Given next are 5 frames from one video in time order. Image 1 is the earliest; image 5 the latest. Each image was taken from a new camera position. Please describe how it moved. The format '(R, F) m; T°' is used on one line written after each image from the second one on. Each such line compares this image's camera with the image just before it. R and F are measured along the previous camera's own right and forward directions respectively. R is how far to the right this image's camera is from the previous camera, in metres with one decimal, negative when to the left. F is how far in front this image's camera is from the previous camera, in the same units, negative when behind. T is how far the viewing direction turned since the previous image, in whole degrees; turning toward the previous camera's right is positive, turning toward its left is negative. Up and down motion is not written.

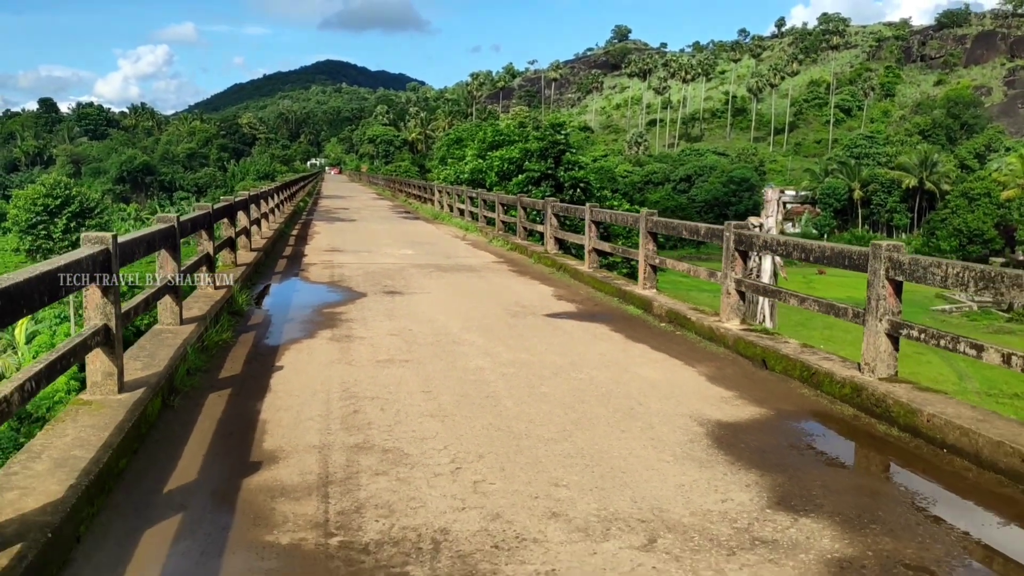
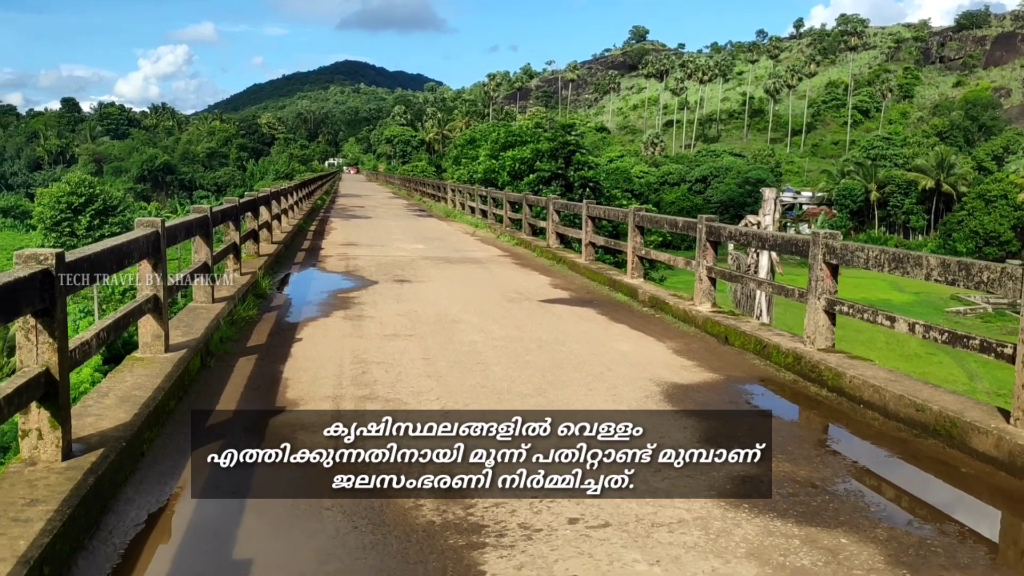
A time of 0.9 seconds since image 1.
(+0.2, -0.8) m; -1°
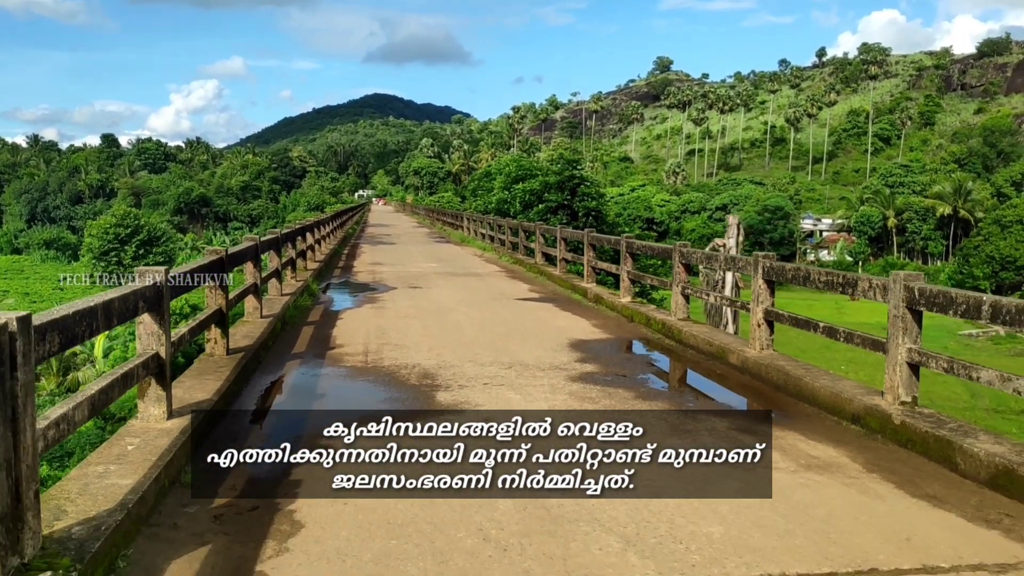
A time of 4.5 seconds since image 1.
(+0.7, -3.3) m; -2°
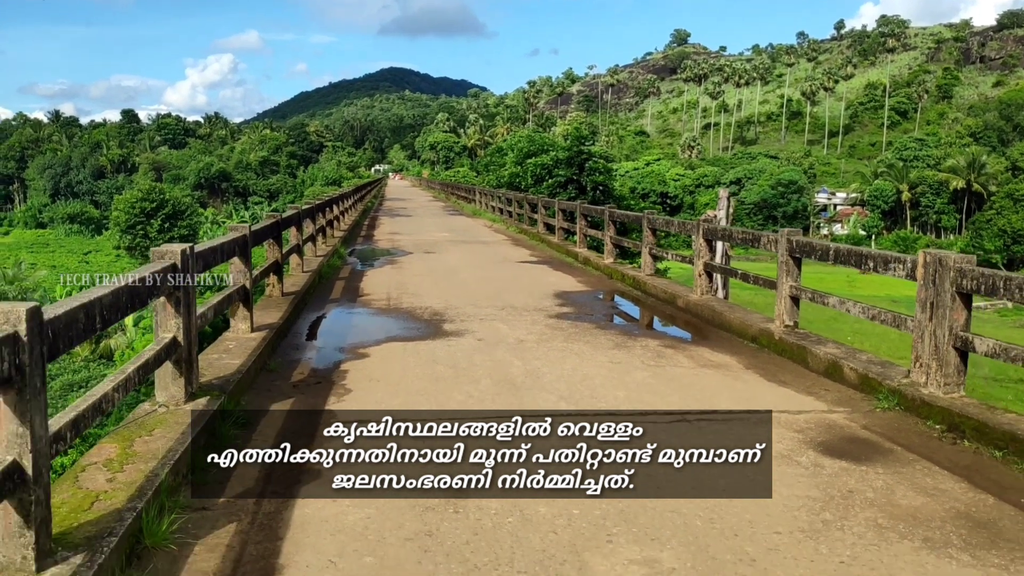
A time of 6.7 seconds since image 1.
(+0.3, -1.9) m; -1°
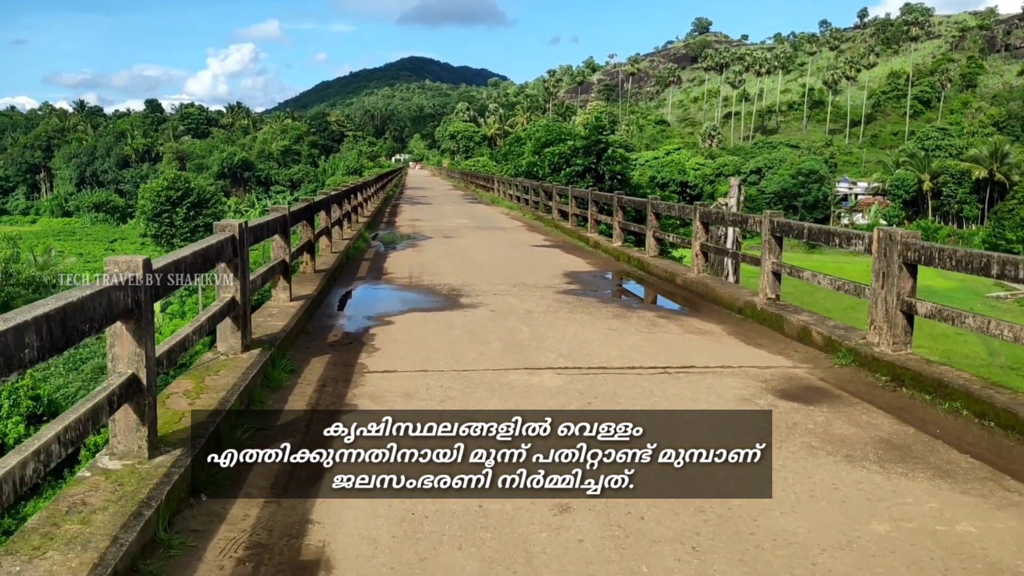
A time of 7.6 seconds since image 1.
(+0.1, -0.8) m; -1°
